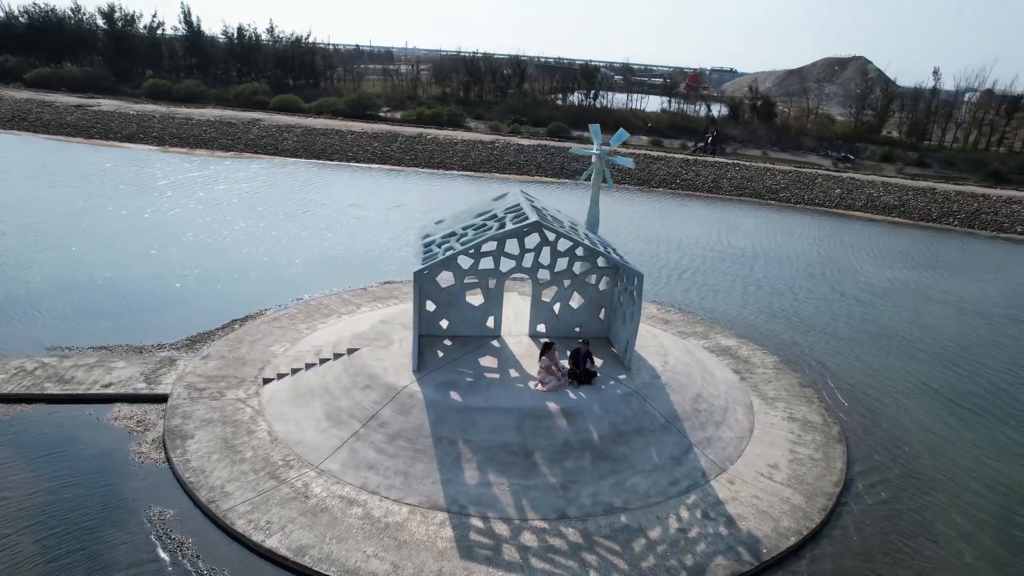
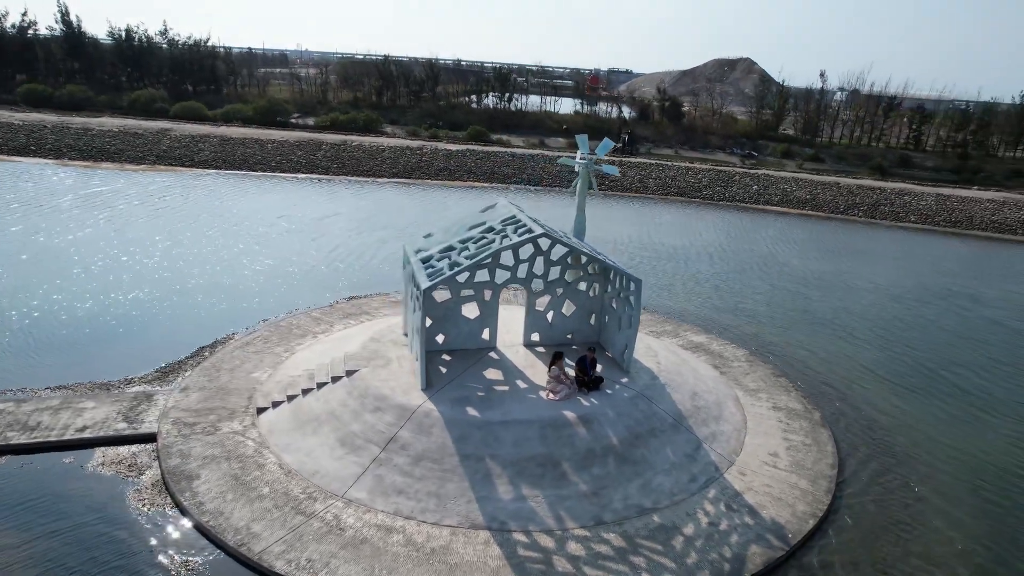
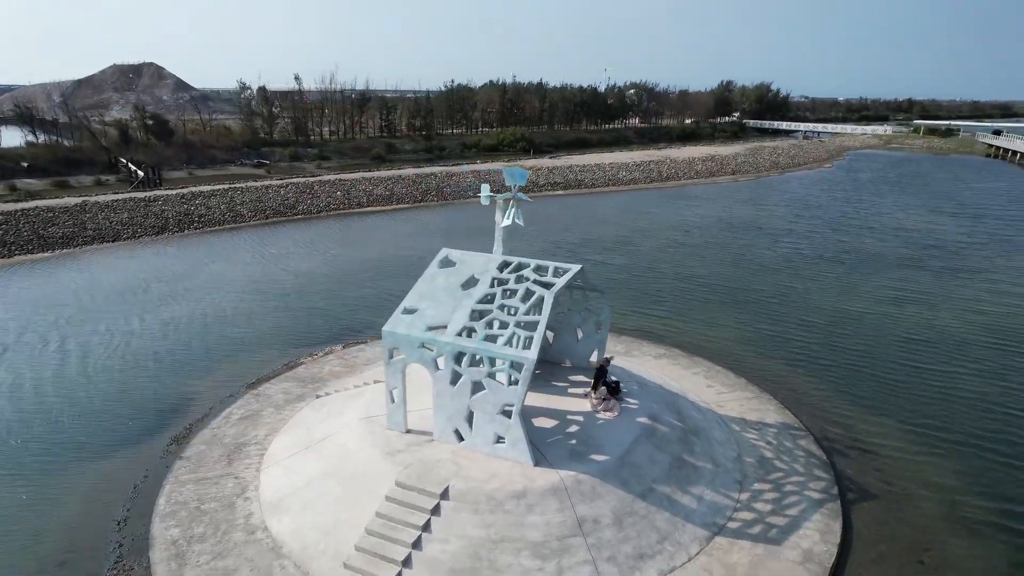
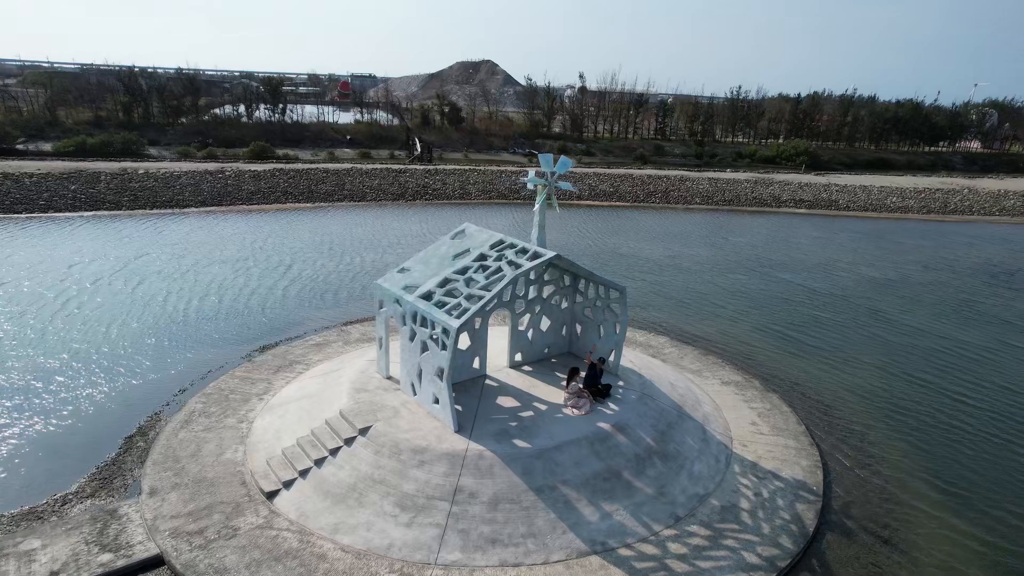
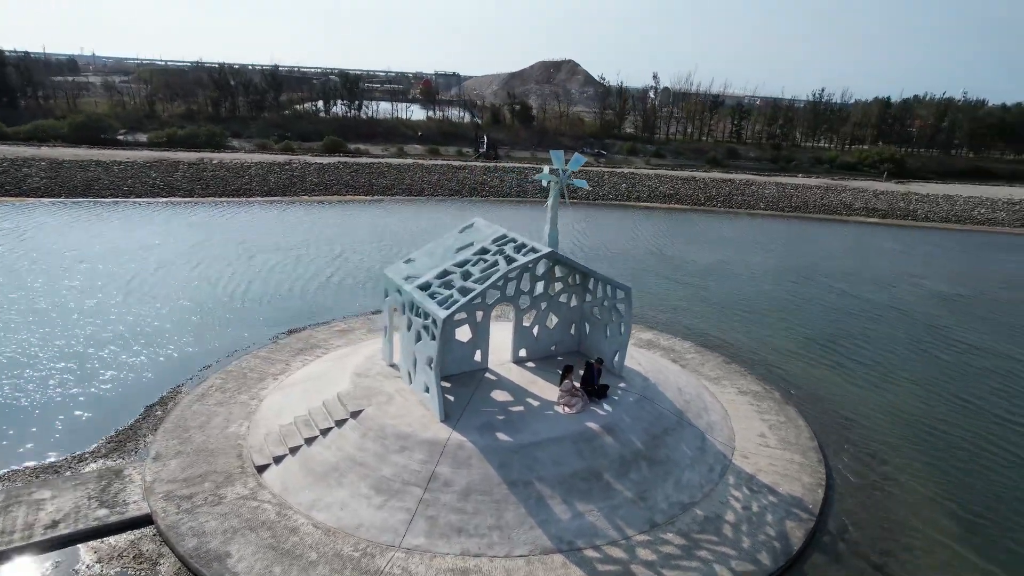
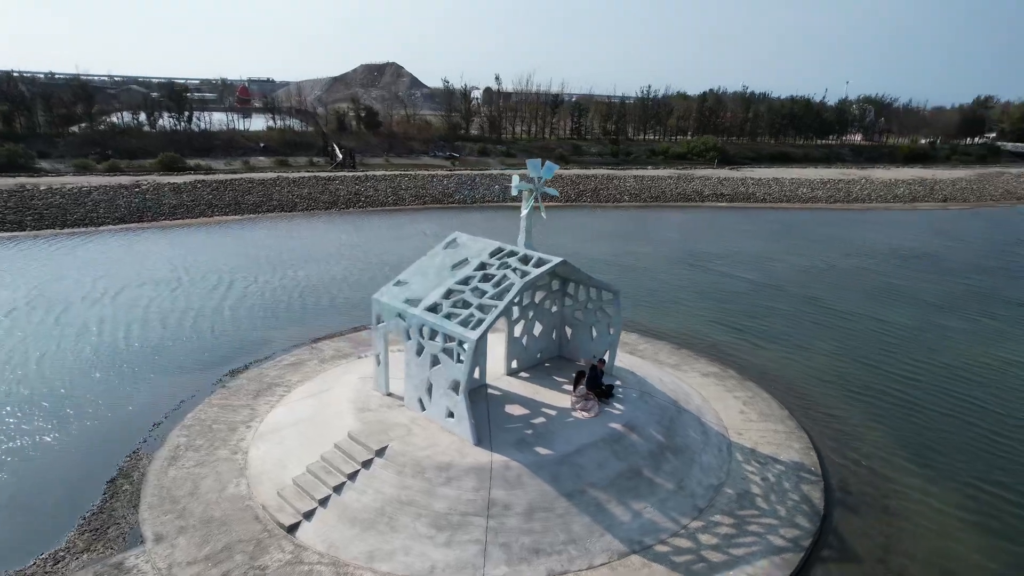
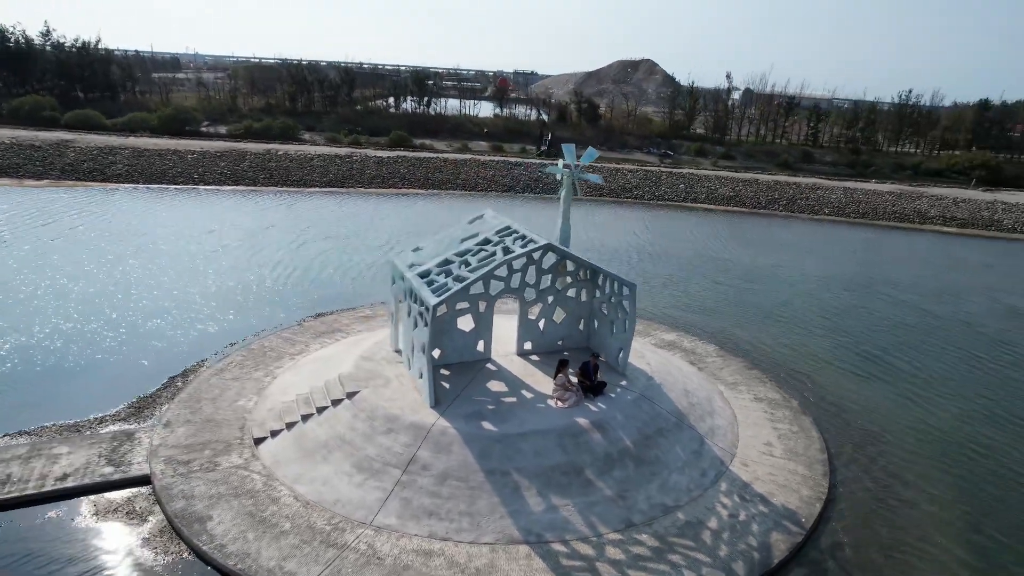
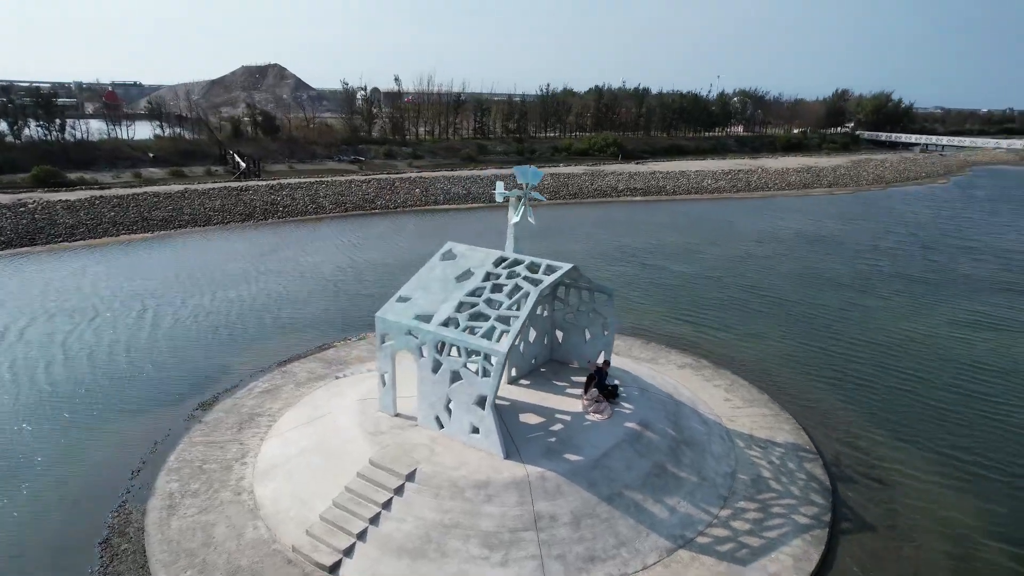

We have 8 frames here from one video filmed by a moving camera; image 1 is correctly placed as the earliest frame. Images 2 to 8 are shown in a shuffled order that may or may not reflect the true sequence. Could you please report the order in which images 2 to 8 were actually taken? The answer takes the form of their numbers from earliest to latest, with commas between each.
2, 7, 5, 4, 6, 8, 3
